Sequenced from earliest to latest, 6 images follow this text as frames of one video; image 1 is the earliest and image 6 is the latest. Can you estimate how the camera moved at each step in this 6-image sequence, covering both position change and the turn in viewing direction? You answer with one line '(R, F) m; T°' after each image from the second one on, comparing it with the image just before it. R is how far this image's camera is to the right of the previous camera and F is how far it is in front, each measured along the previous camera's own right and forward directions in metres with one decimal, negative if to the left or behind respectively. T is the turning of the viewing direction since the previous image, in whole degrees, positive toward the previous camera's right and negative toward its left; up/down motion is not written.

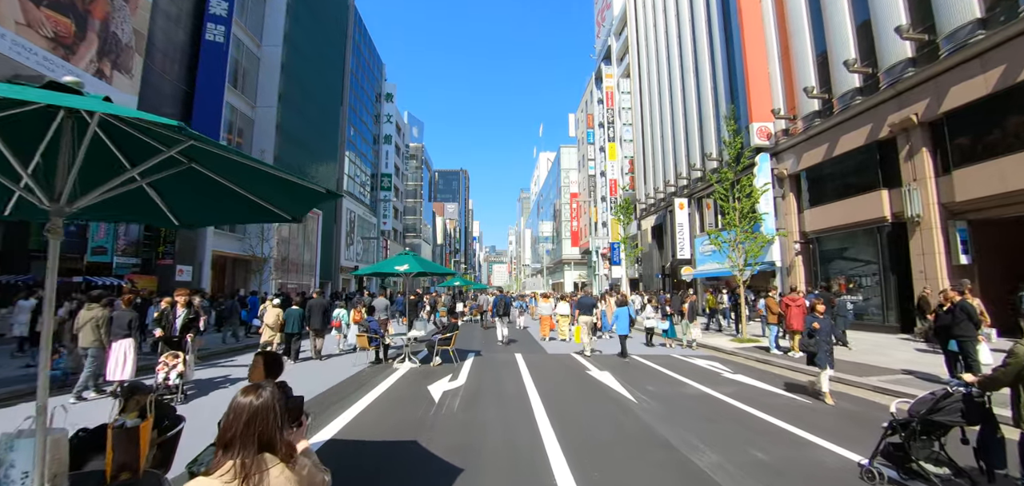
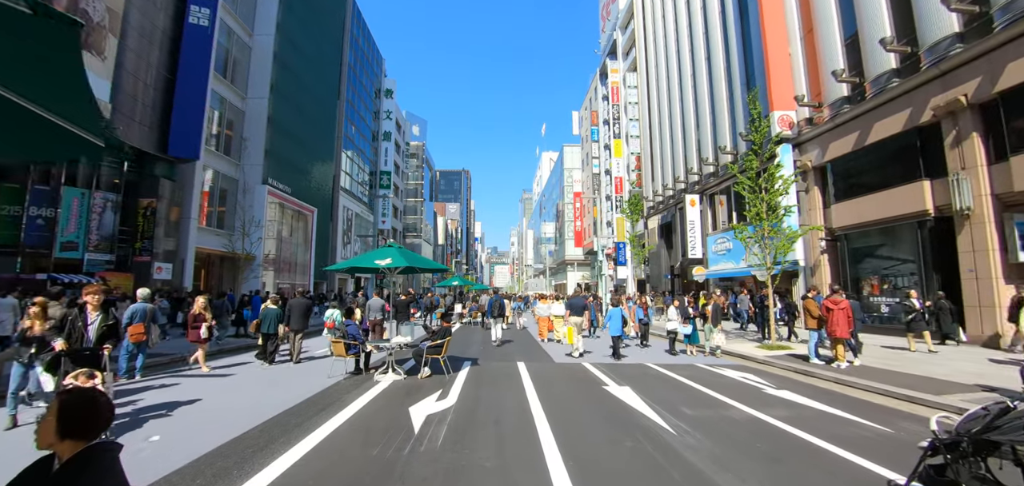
(0.0, +1.4) m; 0°
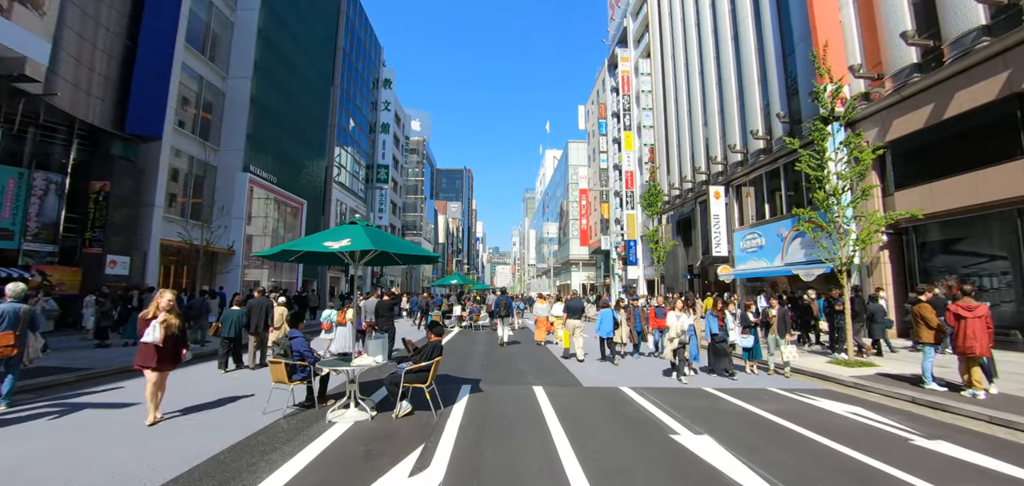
(-0.2, +2.4) m; 0°
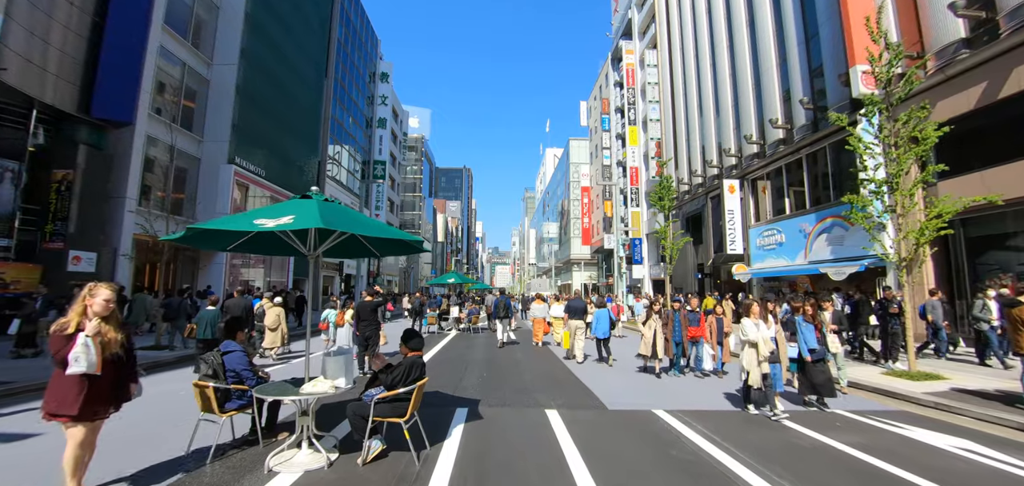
(-0.1, +1.4) m; 0°
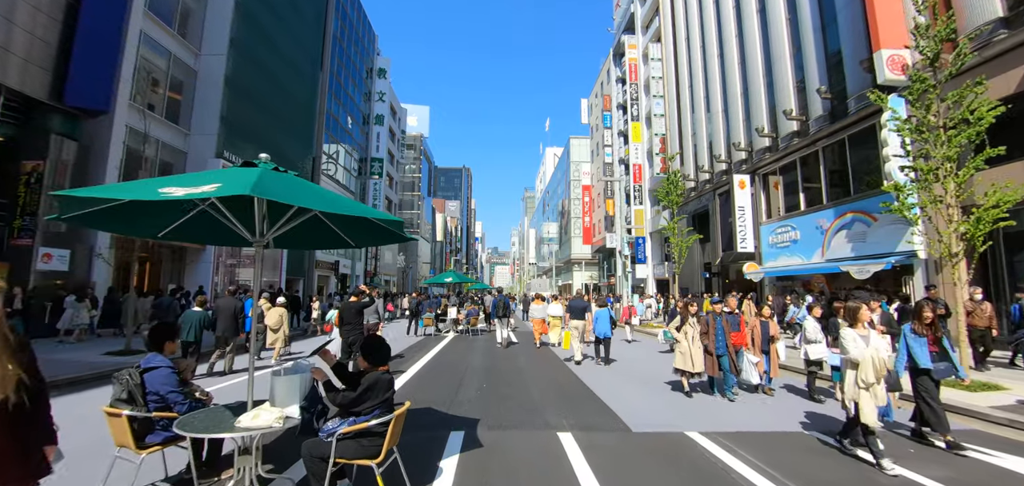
(-0.1, +0.9) m; 0°
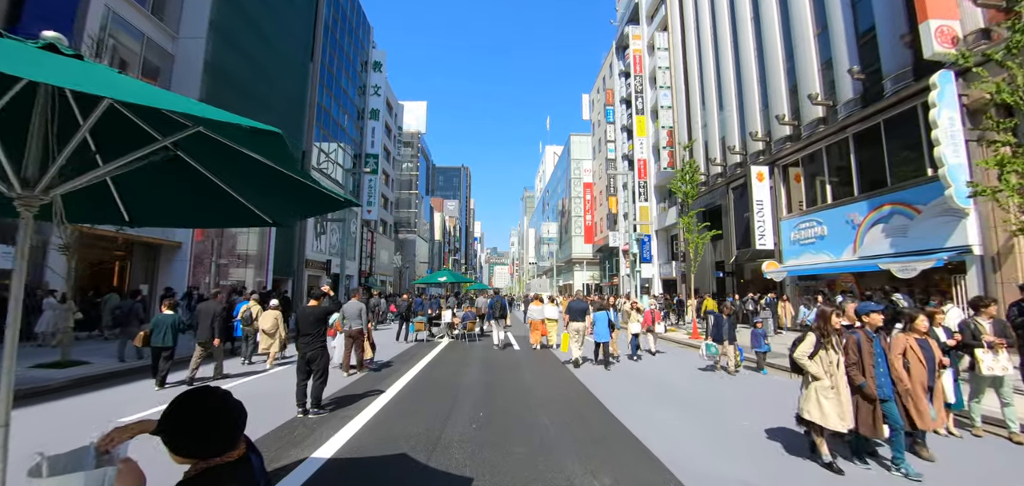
(-0.1, +1.5) m; 0°
